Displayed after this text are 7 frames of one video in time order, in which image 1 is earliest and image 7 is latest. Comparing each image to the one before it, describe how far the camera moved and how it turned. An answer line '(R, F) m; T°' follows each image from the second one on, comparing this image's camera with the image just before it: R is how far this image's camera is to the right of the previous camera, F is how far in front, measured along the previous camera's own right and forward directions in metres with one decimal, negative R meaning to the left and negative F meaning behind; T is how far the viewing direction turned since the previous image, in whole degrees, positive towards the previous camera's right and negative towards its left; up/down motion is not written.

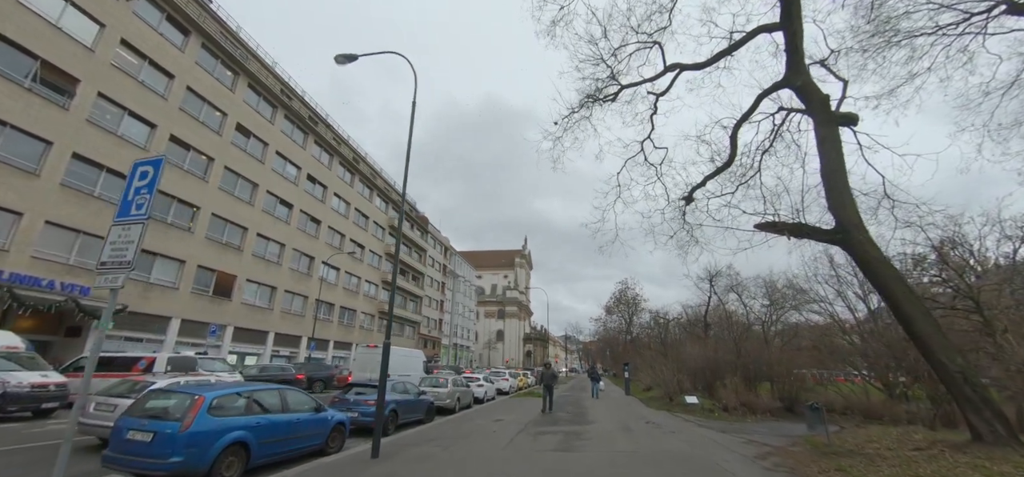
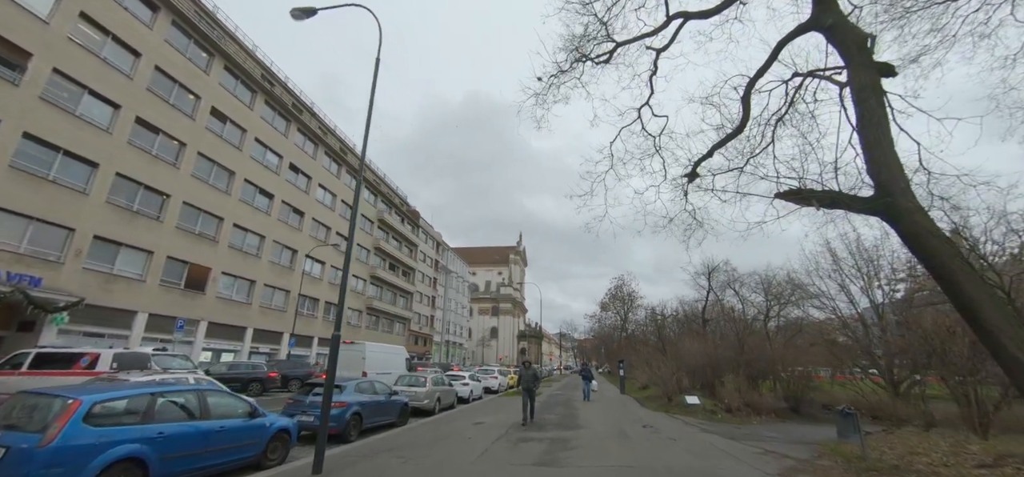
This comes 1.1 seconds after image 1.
(+0.3, +1.3) m; +1°
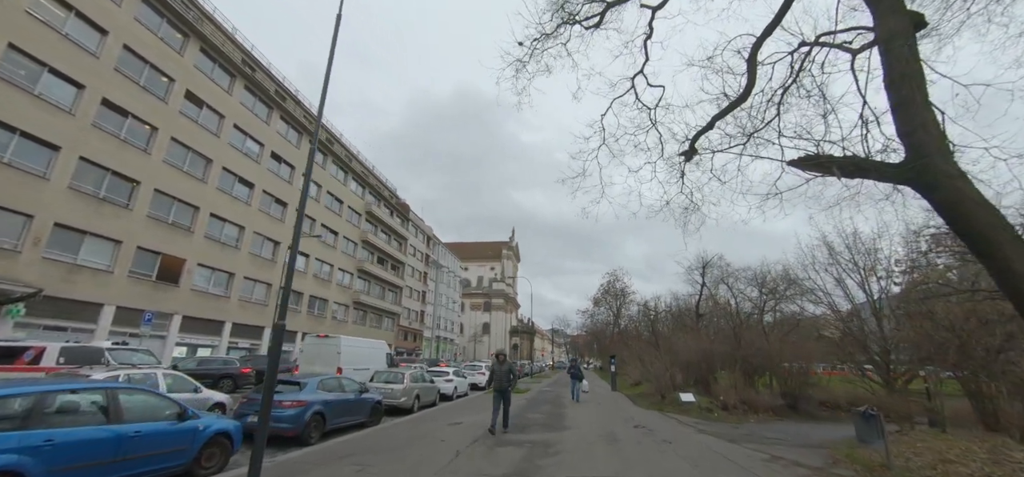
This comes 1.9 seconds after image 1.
(+0.3, +0.9) m; +1°
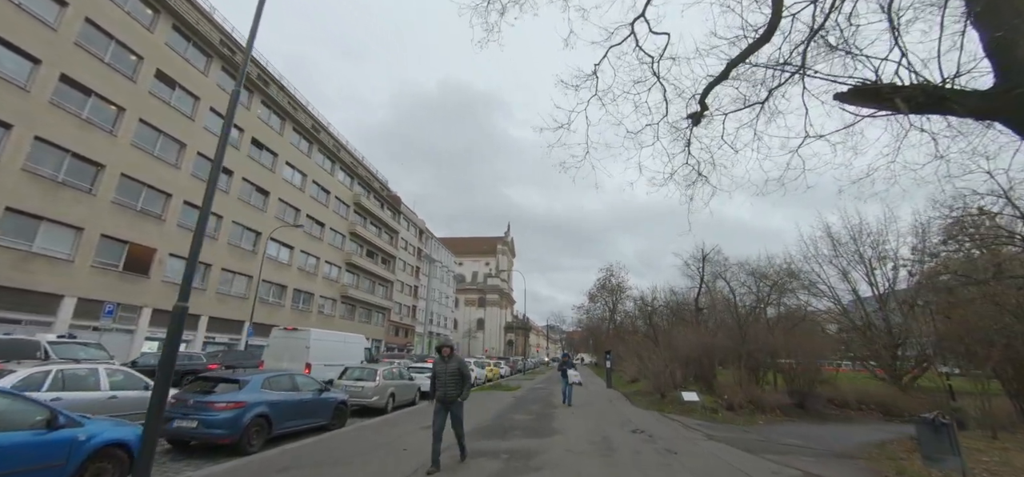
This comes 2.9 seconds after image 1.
(+0.3, +1.3) m; 0°
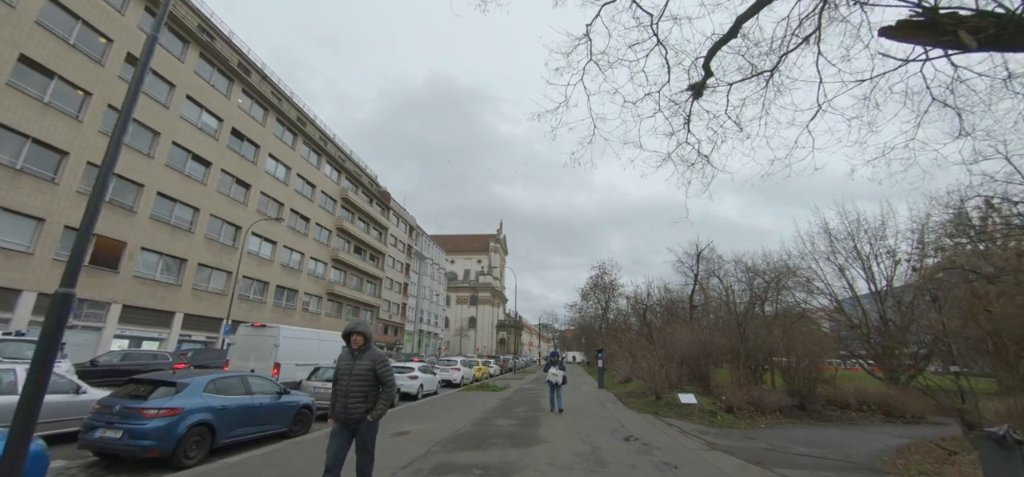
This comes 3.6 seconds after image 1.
(+0.2, +0.9) m; +1°
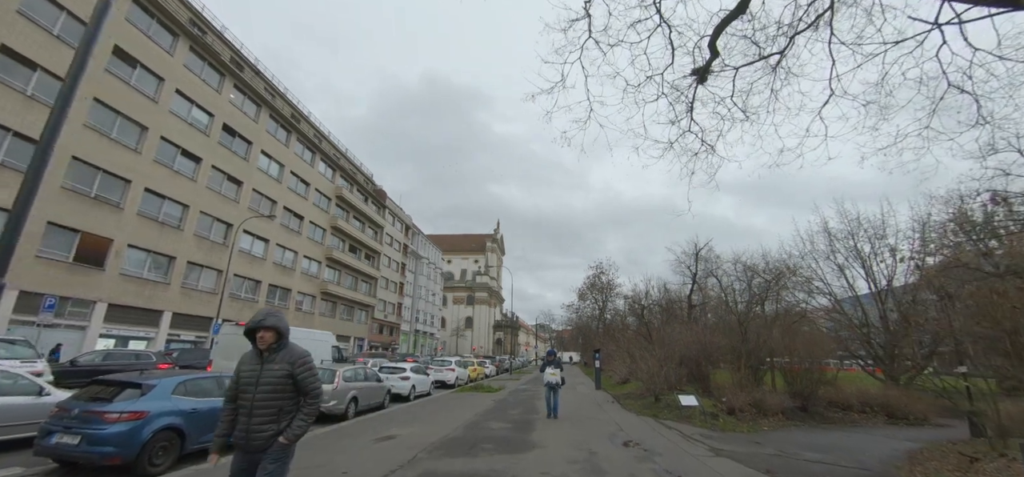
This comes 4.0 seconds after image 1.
(+0.1, +0.4) m; 0°
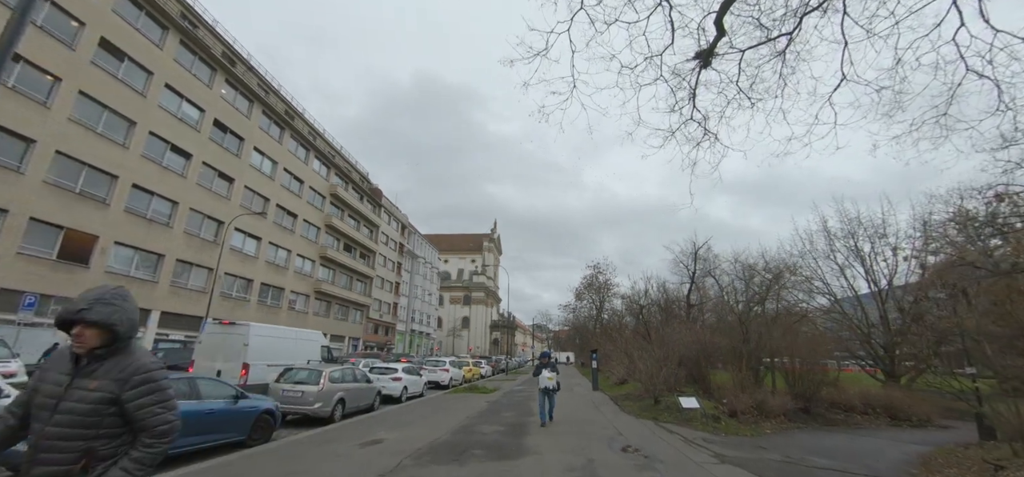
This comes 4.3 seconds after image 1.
(+0.1, +0.4) m; 0°
